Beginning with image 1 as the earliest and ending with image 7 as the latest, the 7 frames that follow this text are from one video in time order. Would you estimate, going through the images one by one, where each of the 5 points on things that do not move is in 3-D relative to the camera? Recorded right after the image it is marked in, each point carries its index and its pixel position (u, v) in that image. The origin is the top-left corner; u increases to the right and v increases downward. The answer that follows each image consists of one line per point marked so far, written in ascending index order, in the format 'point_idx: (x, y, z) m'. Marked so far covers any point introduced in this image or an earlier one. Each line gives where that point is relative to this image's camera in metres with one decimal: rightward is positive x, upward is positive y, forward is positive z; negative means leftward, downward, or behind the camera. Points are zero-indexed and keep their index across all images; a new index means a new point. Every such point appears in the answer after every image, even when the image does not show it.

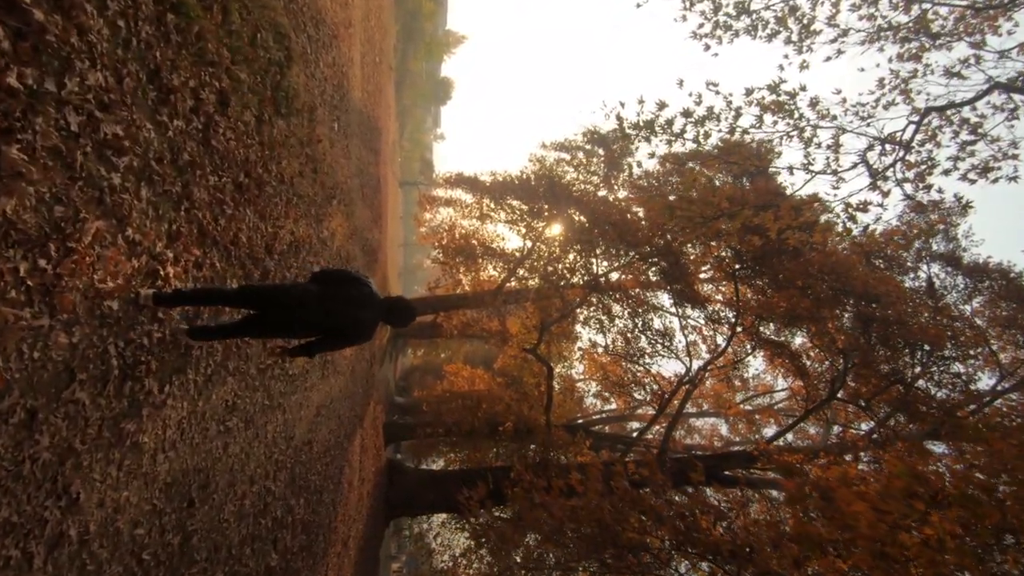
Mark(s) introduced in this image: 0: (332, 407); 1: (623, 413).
0: (-3.1, -2.2, +9.3) m
1: (+3.2, -3.9, +16.8) m
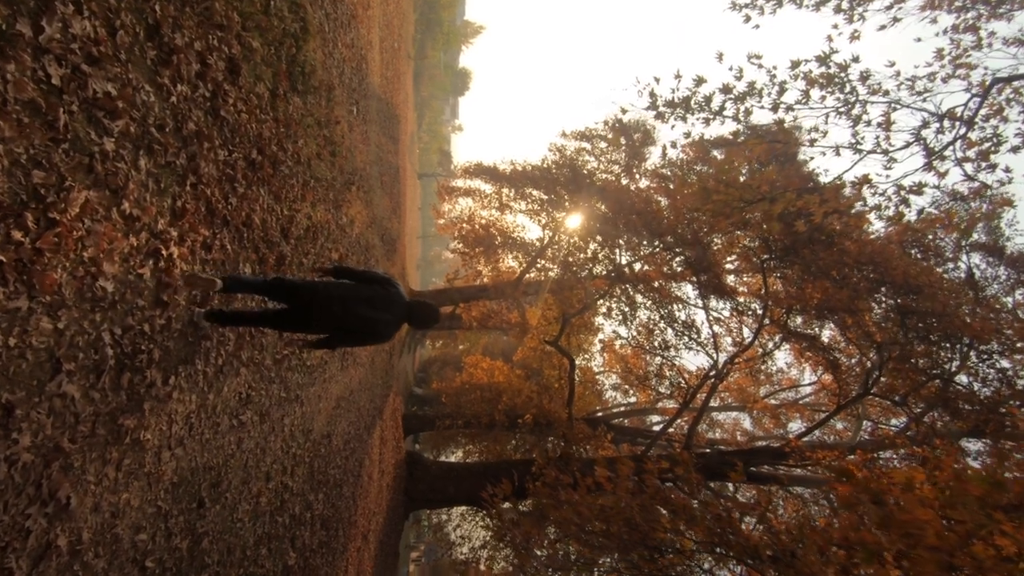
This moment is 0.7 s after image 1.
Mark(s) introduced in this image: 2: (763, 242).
0: (-2.7, -2.0, +9.1) m
1: (+3.8, -3.6, +16.5) m
2: (+5.3, +0.9, +11.5) m
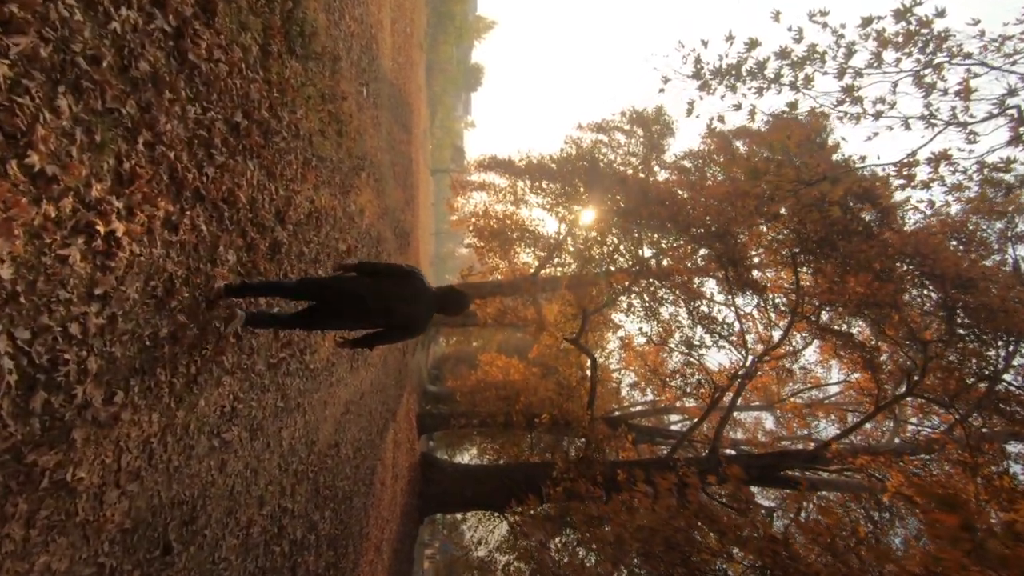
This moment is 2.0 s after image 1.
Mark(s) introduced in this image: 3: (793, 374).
0: (-2.4, -1.9, +8.7) m
1: (+4.3, -3.5, +15.9) m
2: (+5.7, +1.1, +10.8) m
3: (+7.5, -2.3, +14.4) m
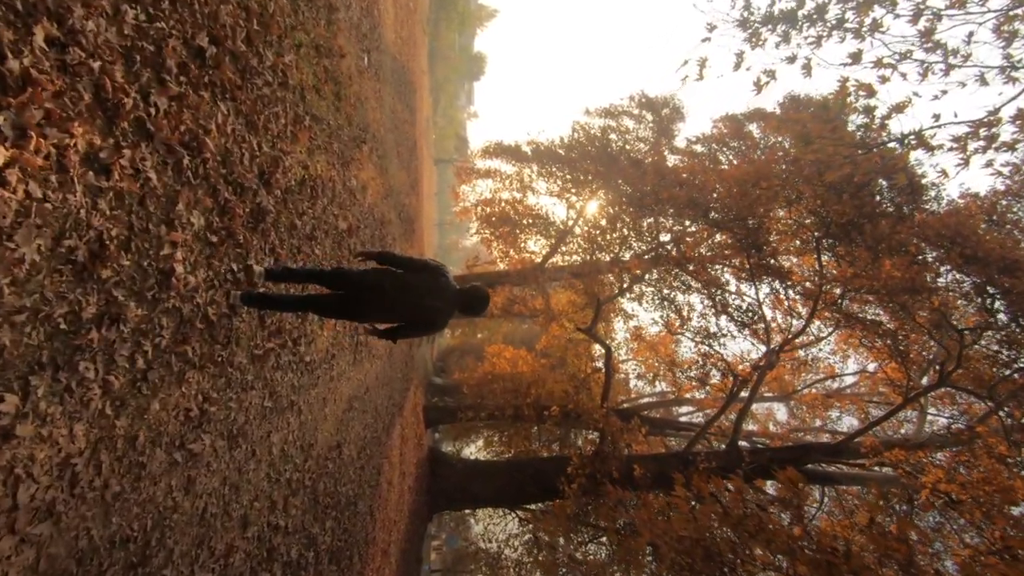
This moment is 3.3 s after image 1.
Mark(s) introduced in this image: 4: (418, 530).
0: (-2.2, -1.7, +8.3) m
1: (+4.6, -3.2, +15.4) m
2: (+5.9, +1.3, +10.3) m
3: (+7.7, -1.9, +13.9) m
4: (-2.0, -5.0, +11.1) m
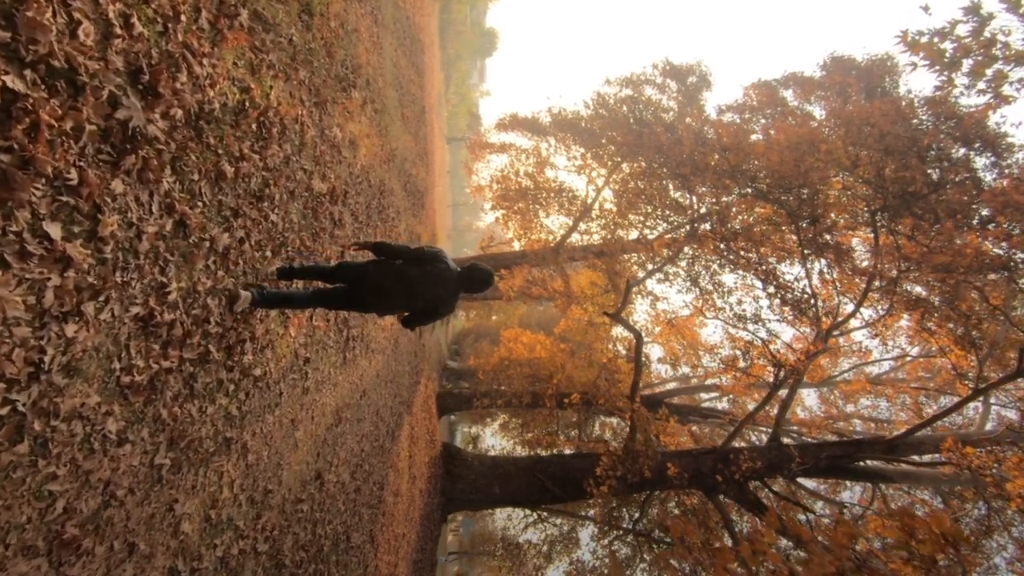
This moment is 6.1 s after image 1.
0: (-1.9, -1.5, +7.4) m
1: (+5.1, -2.6, +14.4) m
2: (+6.2, +1.7, +9.1) m
3: (+8.2, -1.4, +12.7) m
4: (-1.6, -4.6, +10.3) m
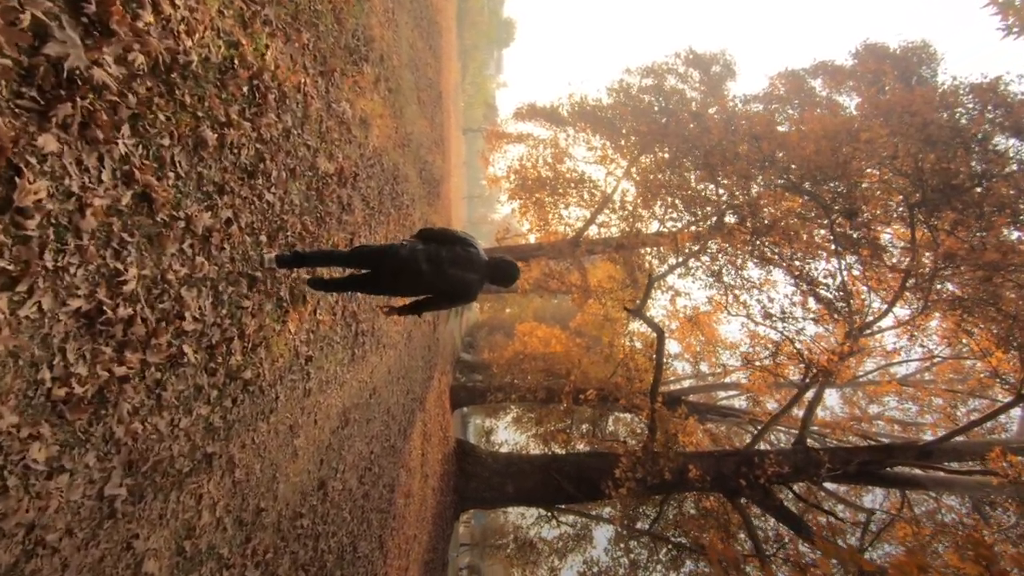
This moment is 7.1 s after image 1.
0: (-1.7, -1.4, +7.1) m
1: (+5.5, -2.5, +14.0) m
2: (+6.5, +1.7, +8.6) m
3: (+8.5, -1.4, +12.2) m
4: (-1.3, -4.5, +10.0) m
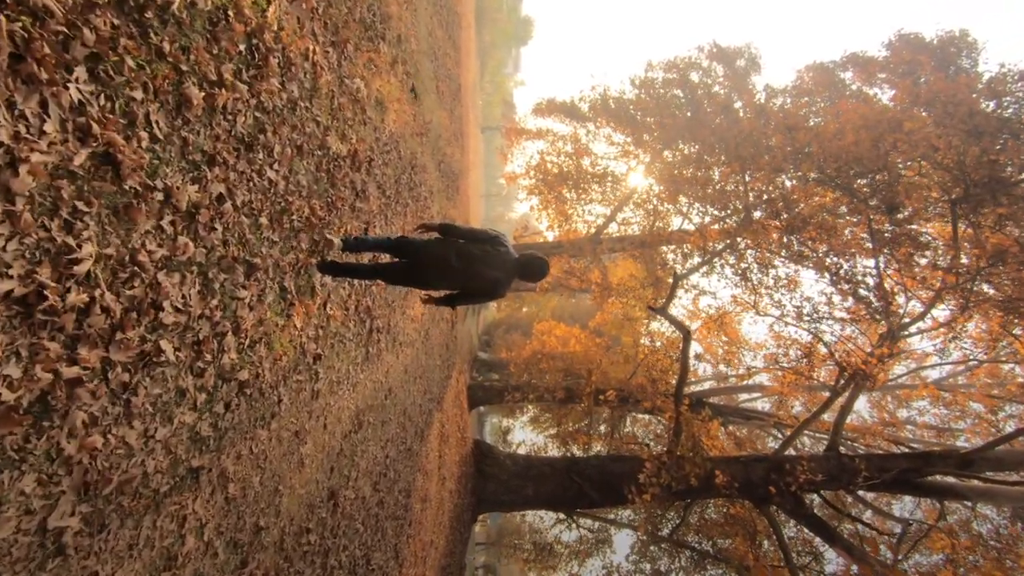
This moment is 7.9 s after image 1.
0: (-1.4, -1.3, +6.9) m
1: (+6.0, -2.5, +13.5) m
2: (+6.8, +1.7, +8.1) m
3: (+8.9, -1.4, +11.6) m
4: (-1.0, -4.4, +9.8) m
